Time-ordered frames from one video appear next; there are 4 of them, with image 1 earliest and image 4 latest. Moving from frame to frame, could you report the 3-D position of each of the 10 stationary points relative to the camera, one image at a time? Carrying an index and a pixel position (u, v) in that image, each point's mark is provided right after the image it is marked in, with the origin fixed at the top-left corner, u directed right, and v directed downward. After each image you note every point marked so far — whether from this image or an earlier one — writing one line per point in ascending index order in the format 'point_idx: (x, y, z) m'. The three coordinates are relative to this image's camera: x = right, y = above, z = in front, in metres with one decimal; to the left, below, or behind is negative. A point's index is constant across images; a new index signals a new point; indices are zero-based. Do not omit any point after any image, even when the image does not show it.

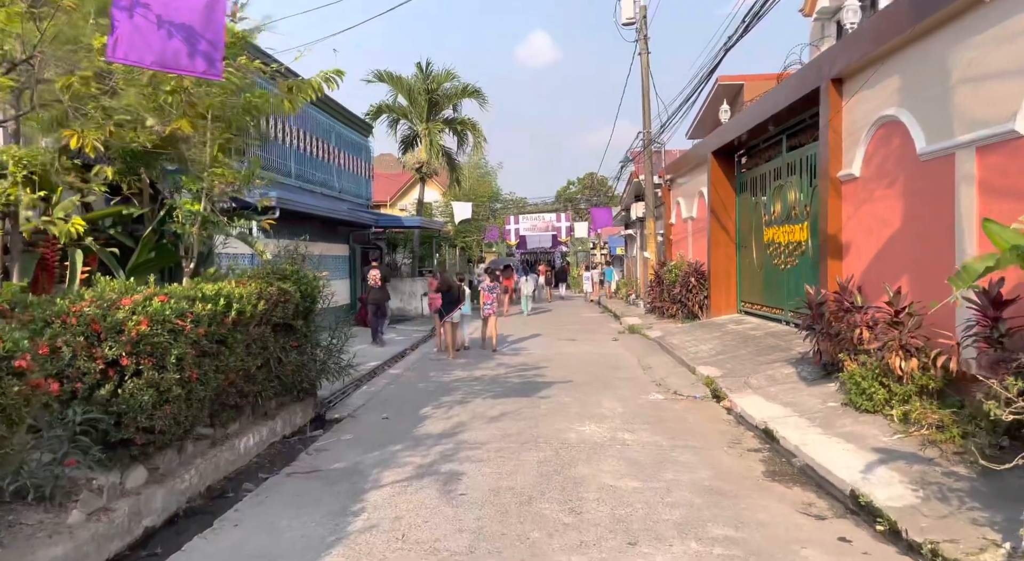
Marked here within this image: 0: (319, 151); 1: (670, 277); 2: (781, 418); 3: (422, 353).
0: (-4.5, +3.0, +16.8) m
1: (+3.8, +0.1, +17.4) m
2: (+2.7, -1.4, +7.3) m
3: (-1.7, -1.4, +13.9) m
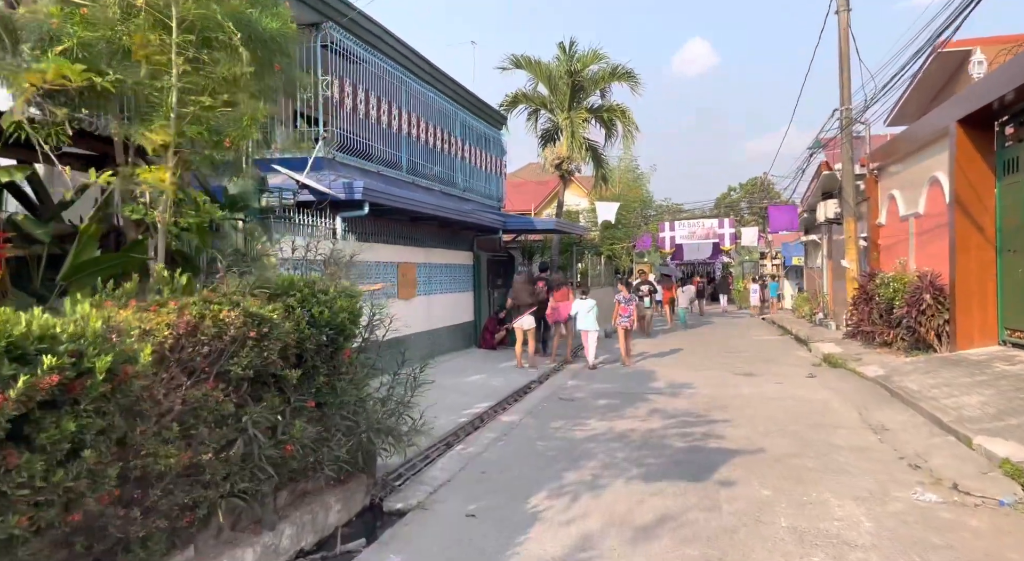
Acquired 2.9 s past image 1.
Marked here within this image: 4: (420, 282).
0: (-1.5, +2.7, +14.3) m
1: (+6.8, -0.2, +13.2) m
2: (+3.6, -1.5, +3.5) m
3: (+0.6, -1.6, +10.9) m
4: (-1.5, 0.0, +12.0) m
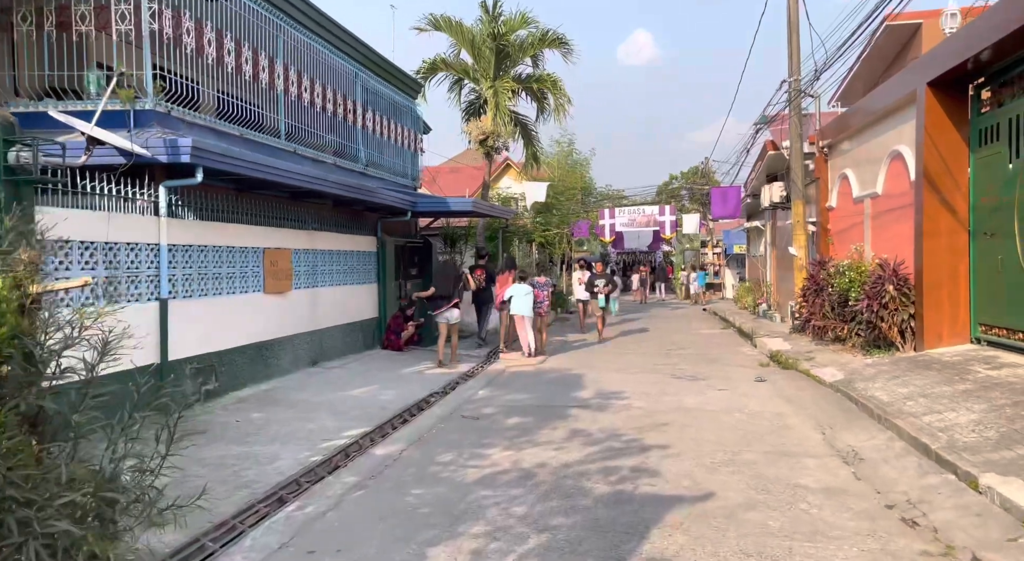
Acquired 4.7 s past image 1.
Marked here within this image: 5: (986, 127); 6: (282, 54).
0: (-3.0, +2.9, +12.2) m
1: (+5.3, -0.1, +11.7) m
2: (+2.8, -1.5, +1.8) m
3: (-0.6, -1.5, +9.0) m
4: (-2.9, +0.1, +9.9) m
5: (+6.1, +2.0, +9.3) m
6: (-3.3, +3.3, +10.6) m
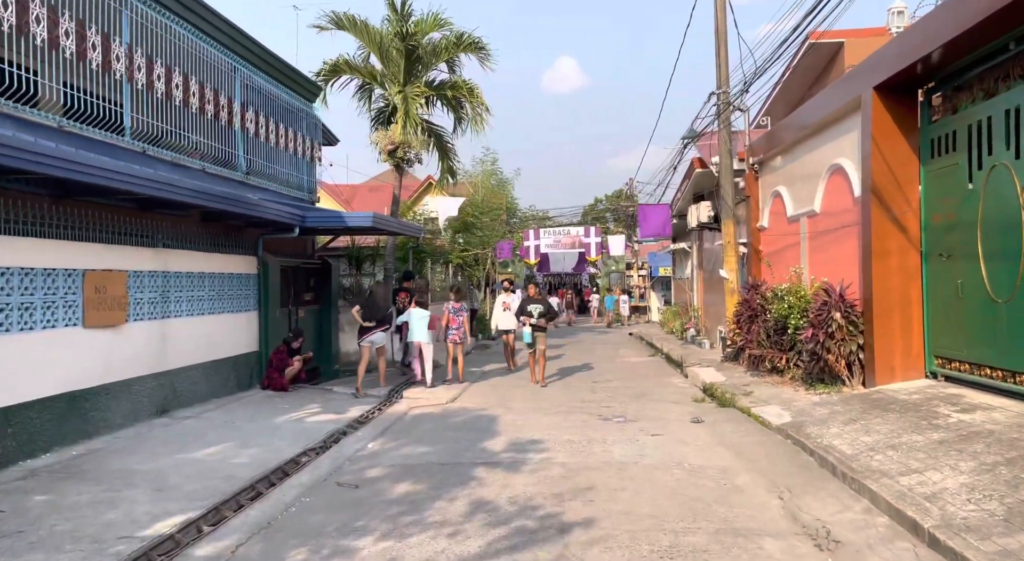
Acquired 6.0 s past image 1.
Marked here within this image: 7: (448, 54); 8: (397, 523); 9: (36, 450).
0: (-4.4, +2.5, +10.3) m
1: (+3.9, -0.4, +10.6) m
2: (+2.5, -1.6, +0.5) m
3: (-1.7, -1.8, +7.3) m
4: (-4.0, -0.2, +8.0) m
5: (+4.9, +1.6, +8.4) m
6: (-4.6, +3.0, +8.7) m
7: (-1.4, +4.9, +15.8) m
8: (-0.8, -1.8, +5.4) m
9: (-4.1, -1.4, +6.3) m
